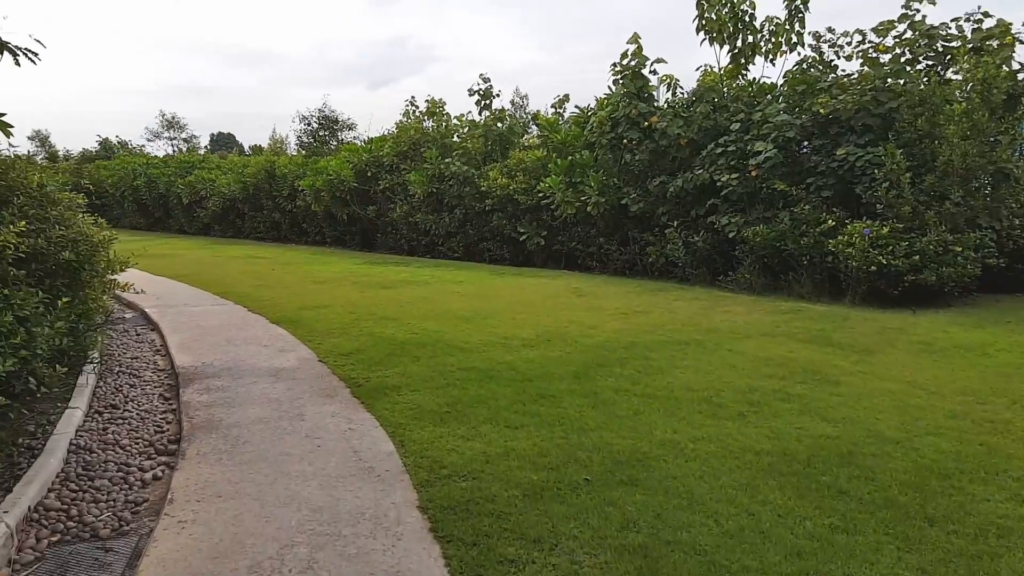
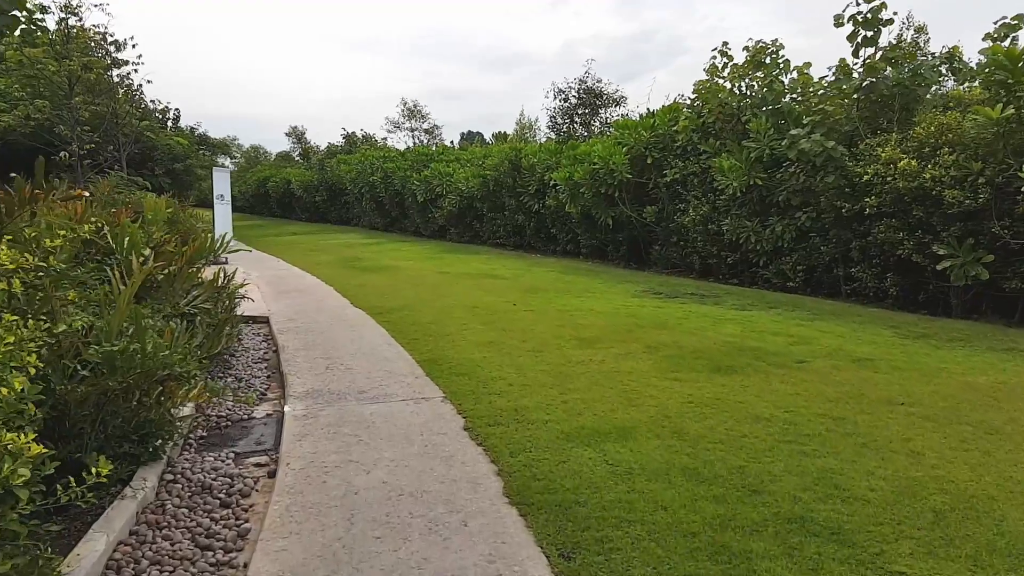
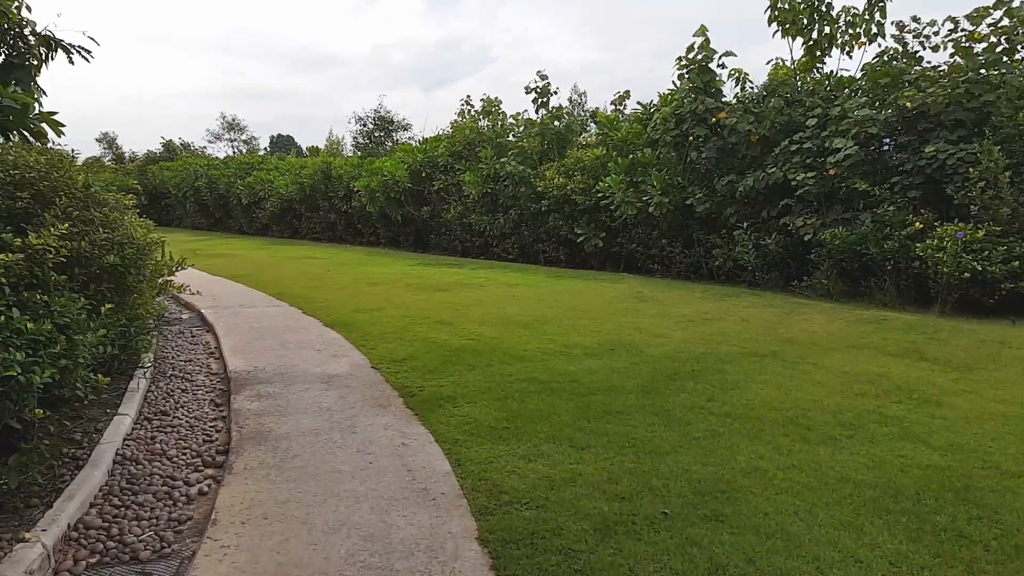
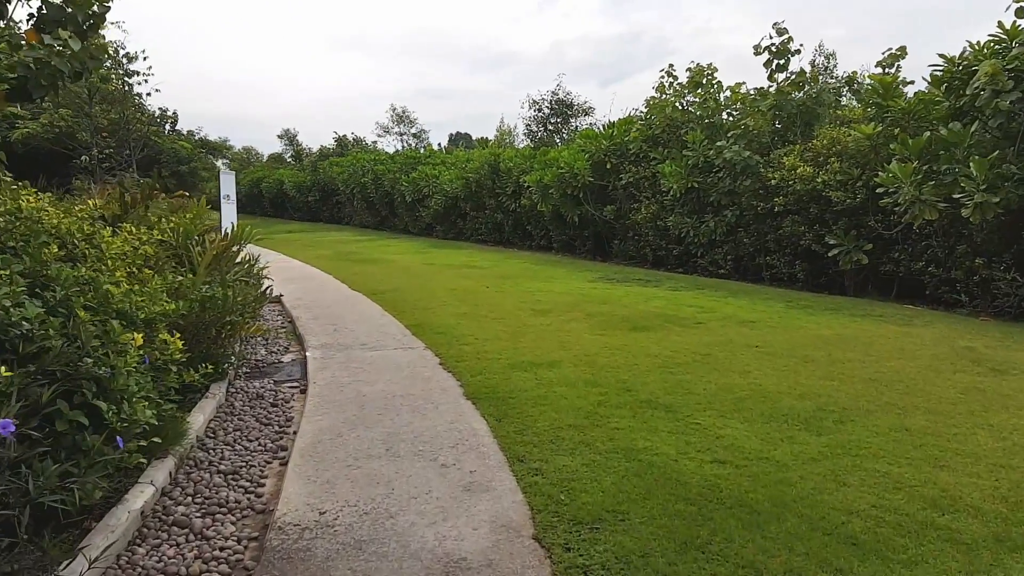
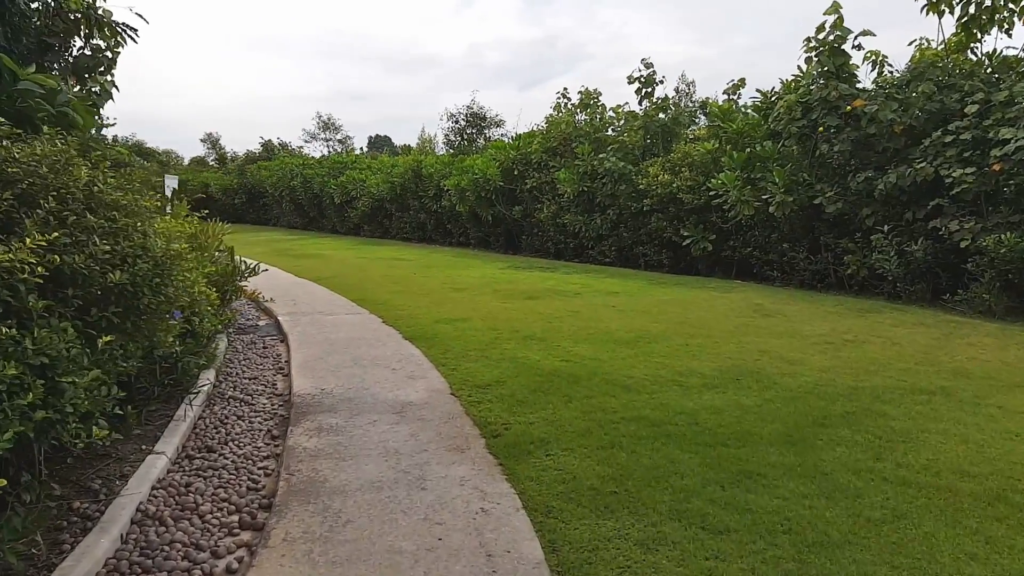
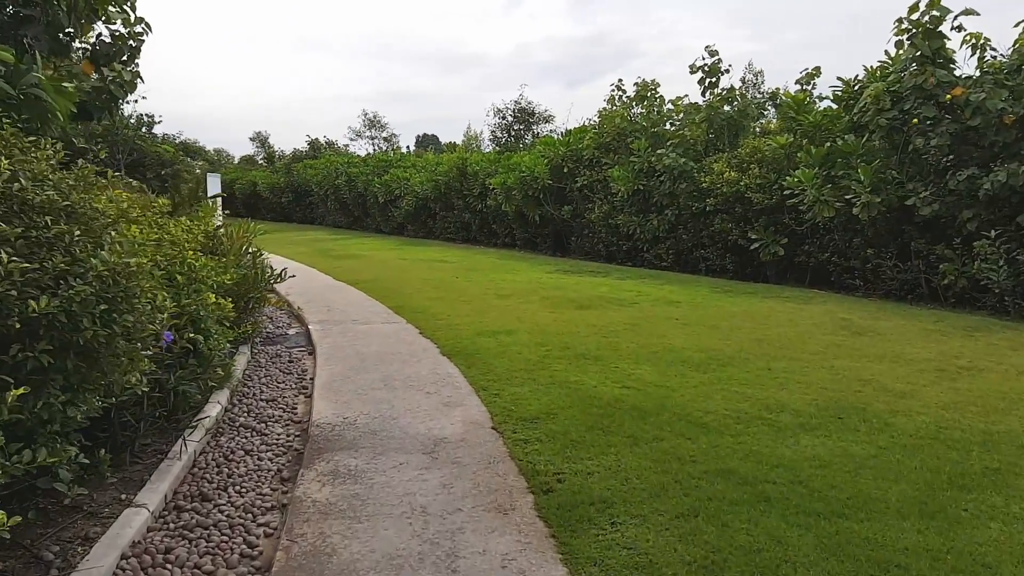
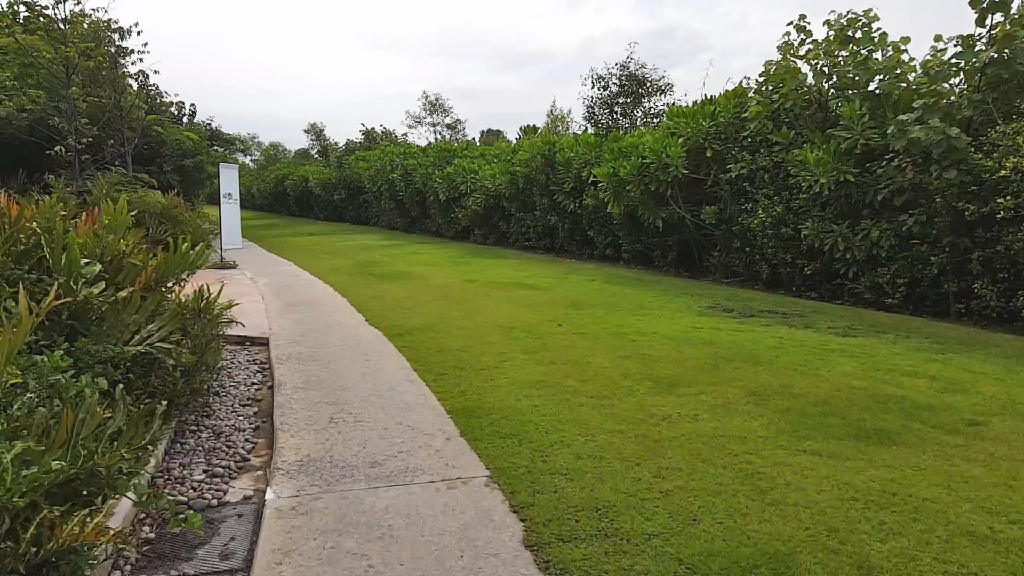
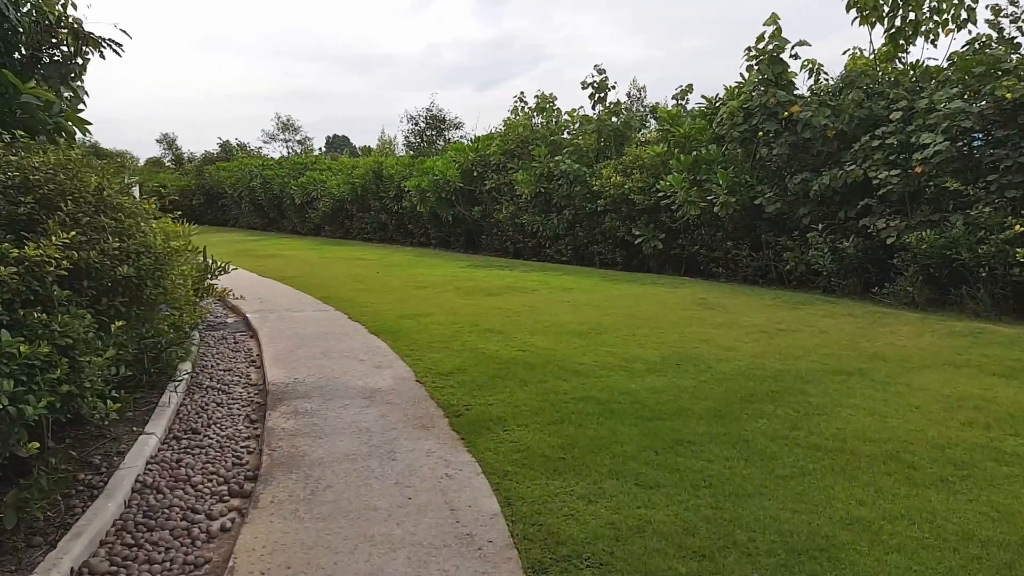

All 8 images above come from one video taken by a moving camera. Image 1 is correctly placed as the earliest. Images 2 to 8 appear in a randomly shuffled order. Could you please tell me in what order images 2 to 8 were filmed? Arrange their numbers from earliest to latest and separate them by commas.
3, 8, 5, 6, 4, 2, 7
